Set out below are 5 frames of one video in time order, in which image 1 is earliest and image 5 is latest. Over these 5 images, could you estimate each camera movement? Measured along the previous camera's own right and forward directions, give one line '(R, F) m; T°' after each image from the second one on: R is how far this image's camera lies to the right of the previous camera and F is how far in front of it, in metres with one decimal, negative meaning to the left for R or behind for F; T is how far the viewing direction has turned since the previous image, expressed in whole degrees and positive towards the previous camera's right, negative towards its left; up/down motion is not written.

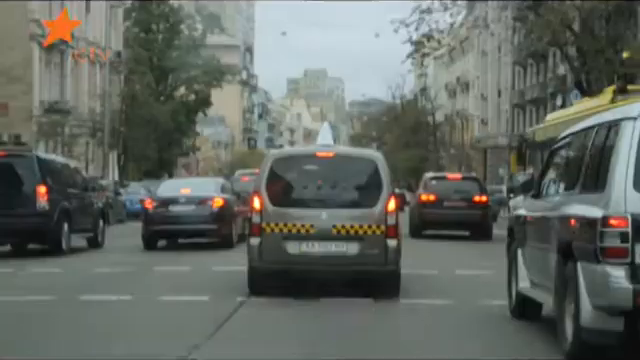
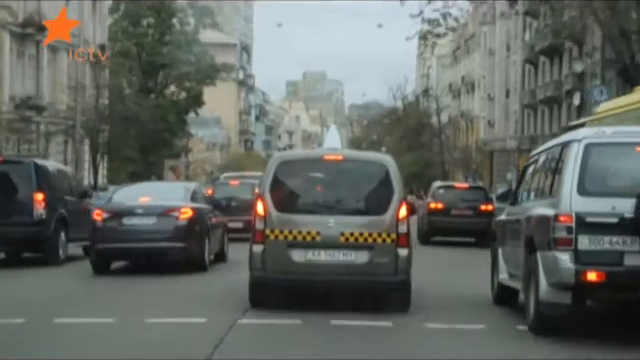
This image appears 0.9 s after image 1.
(-0.2, +0.8) m; 0°
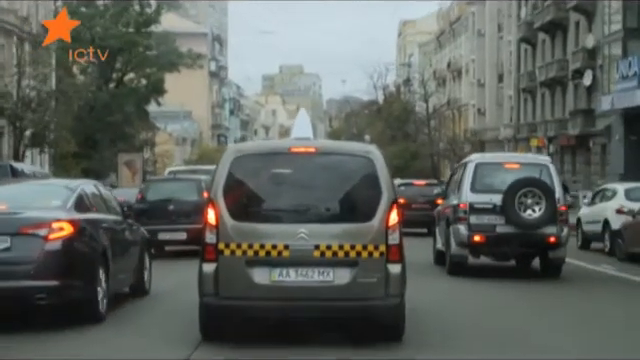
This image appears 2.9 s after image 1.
(+0.2, +3.1) m; +2°
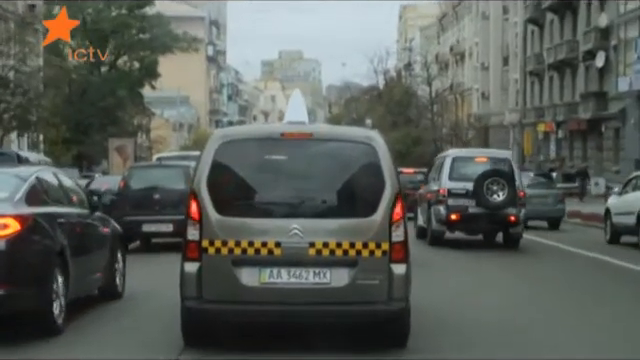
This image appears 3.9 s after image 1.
(+0.1, +1.1) m; 0°
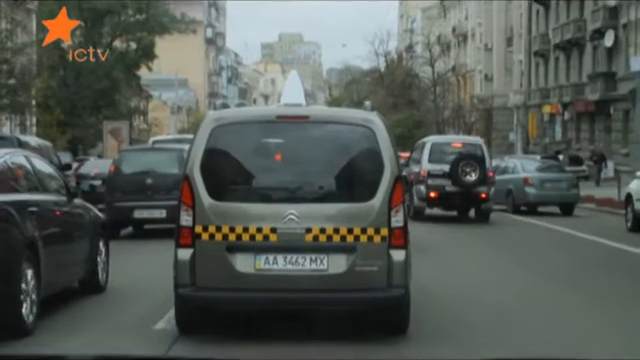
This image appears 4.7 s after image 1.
(0.0, +0.4) m; 0°
